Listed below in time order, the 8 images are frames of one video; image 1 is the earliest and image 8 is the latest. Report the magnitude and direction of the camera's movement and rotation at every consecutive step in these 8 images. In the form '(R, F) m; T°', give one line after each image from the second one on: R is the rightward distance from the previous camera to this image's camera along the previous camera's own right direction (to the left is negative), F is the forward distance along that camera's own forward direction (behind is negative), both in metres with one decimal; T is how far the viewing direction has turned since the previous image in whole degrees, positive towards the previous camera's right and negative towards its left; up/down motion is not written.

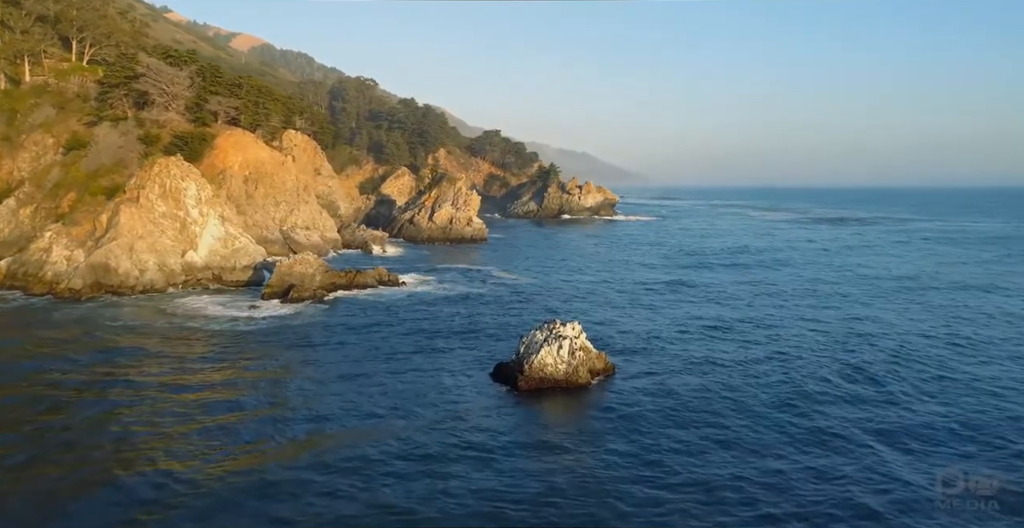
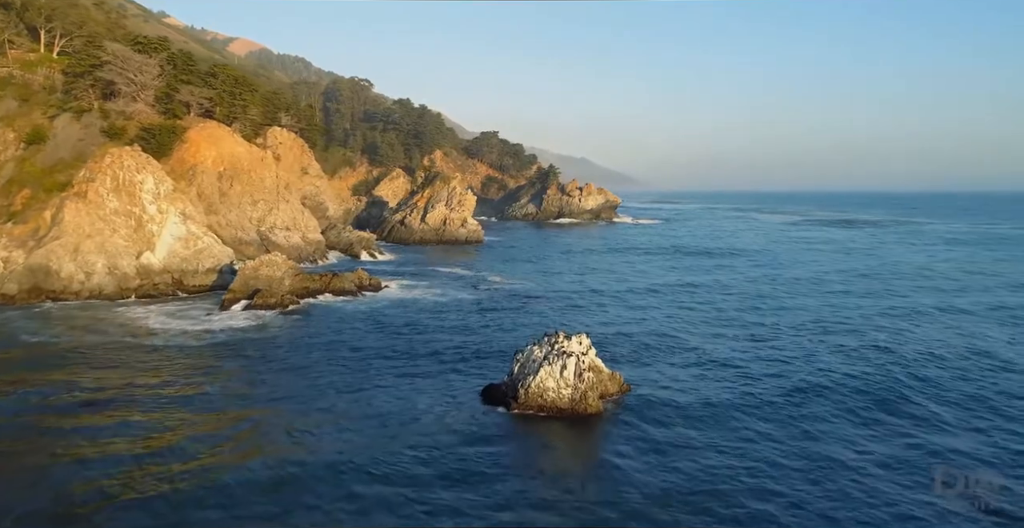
(+0.2, +4.8) m; 0°
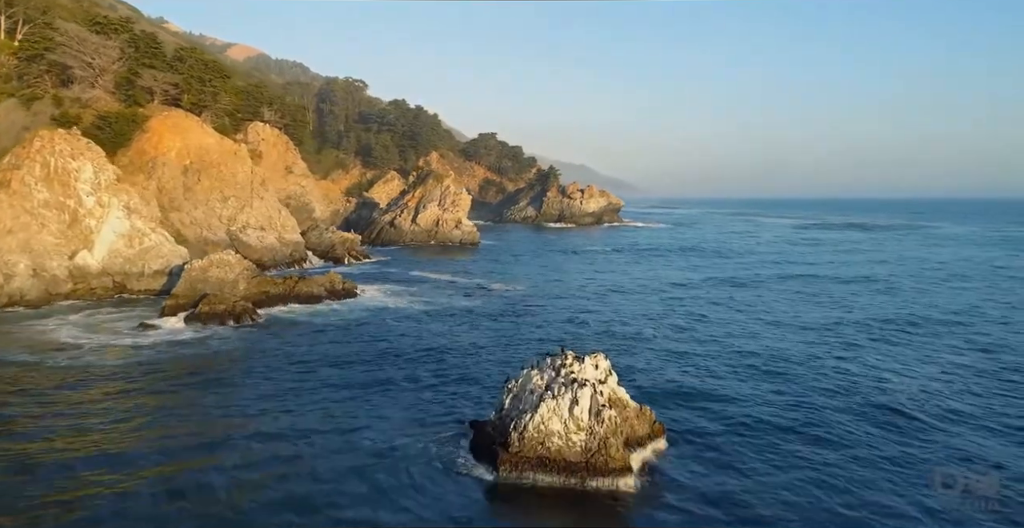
(+0.2, +5.5) m; 0°
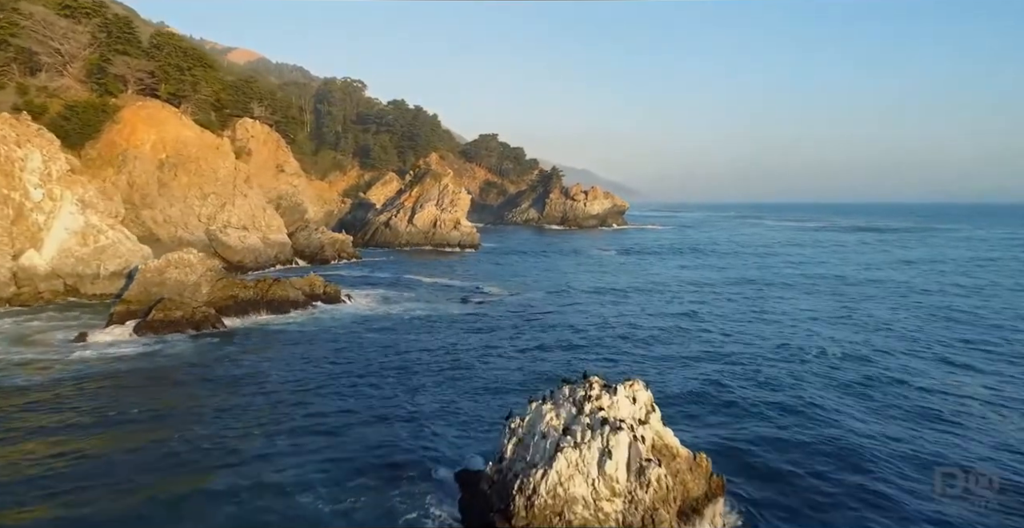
(0.0, +4.0) m; 0°
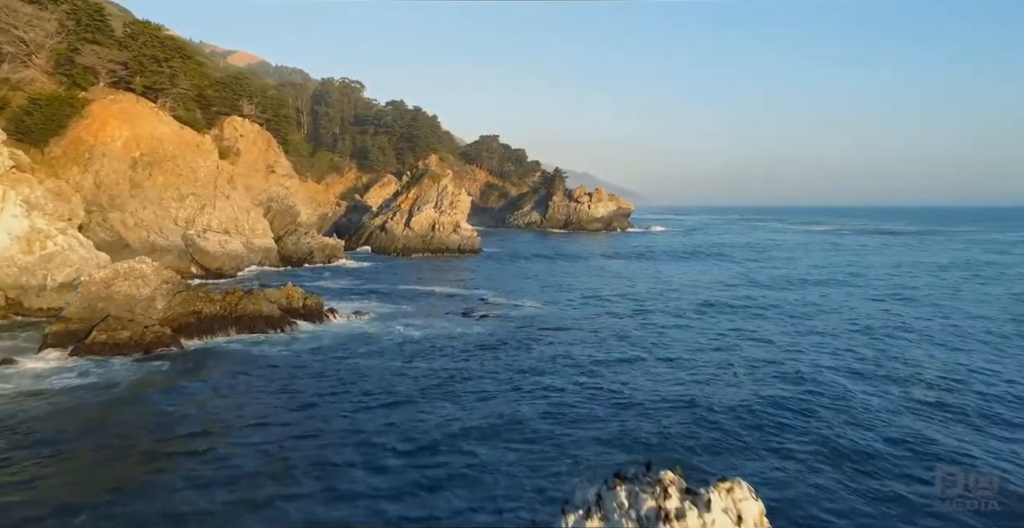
(-0.2, +3.9) m; 0°
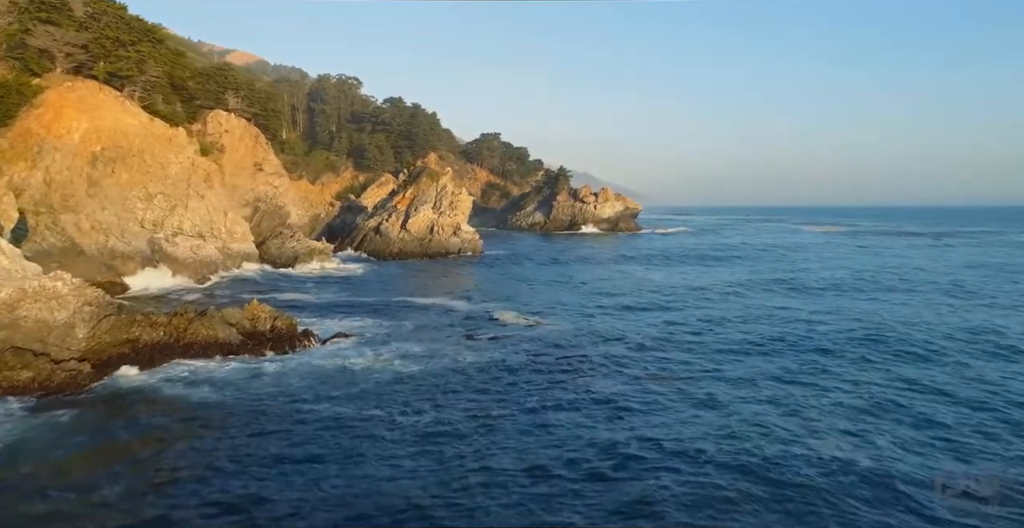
(-0.4, +4.9) m; 0°
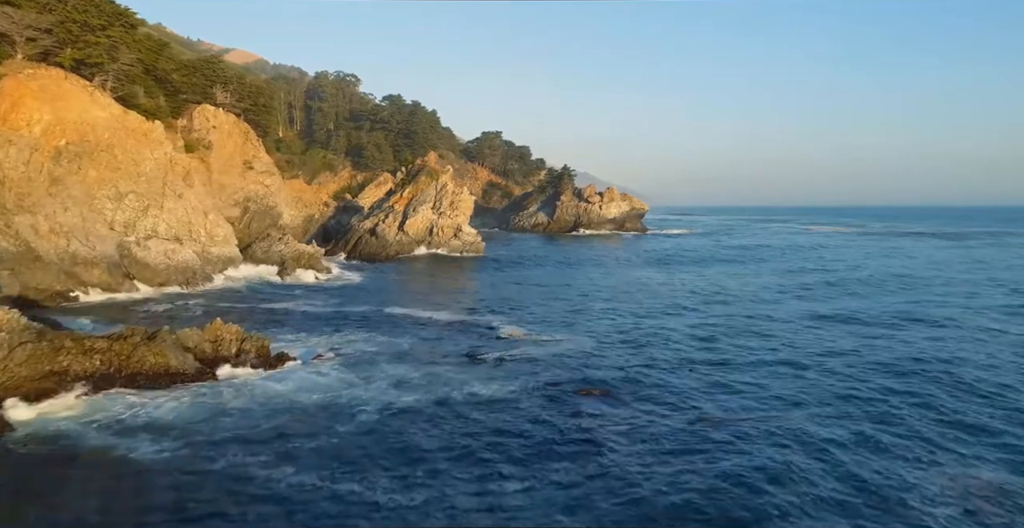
(-0.3, +3.7) m; 0°
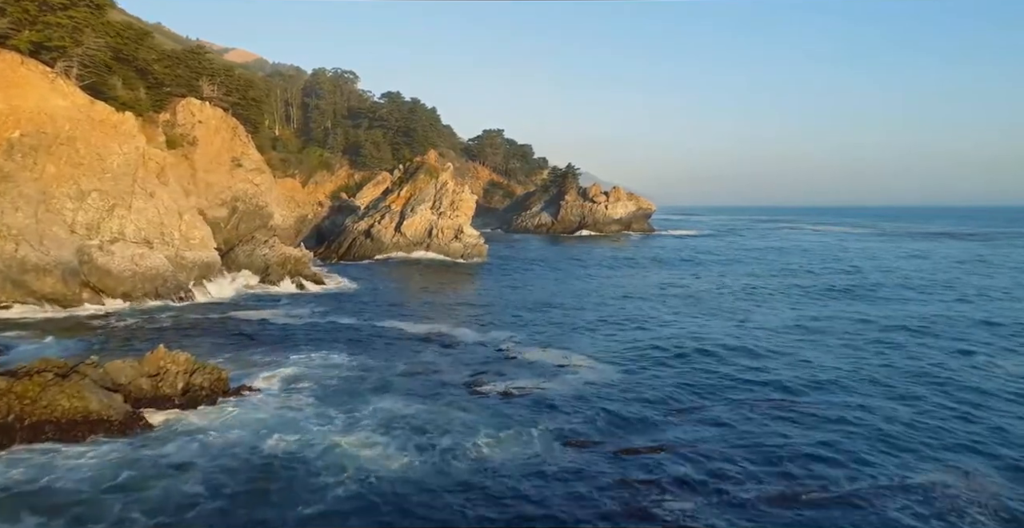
(-0.3, +3.9) m; 0°
